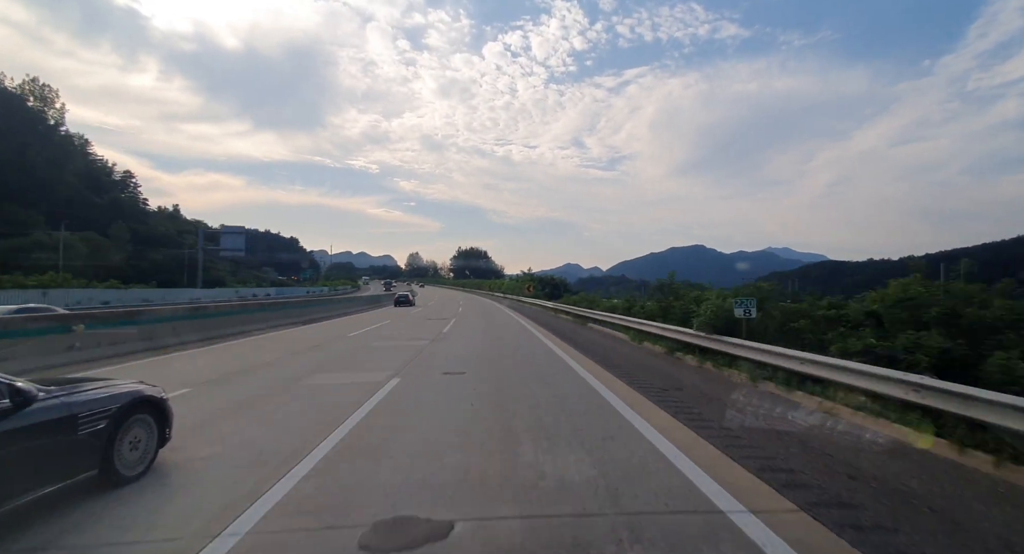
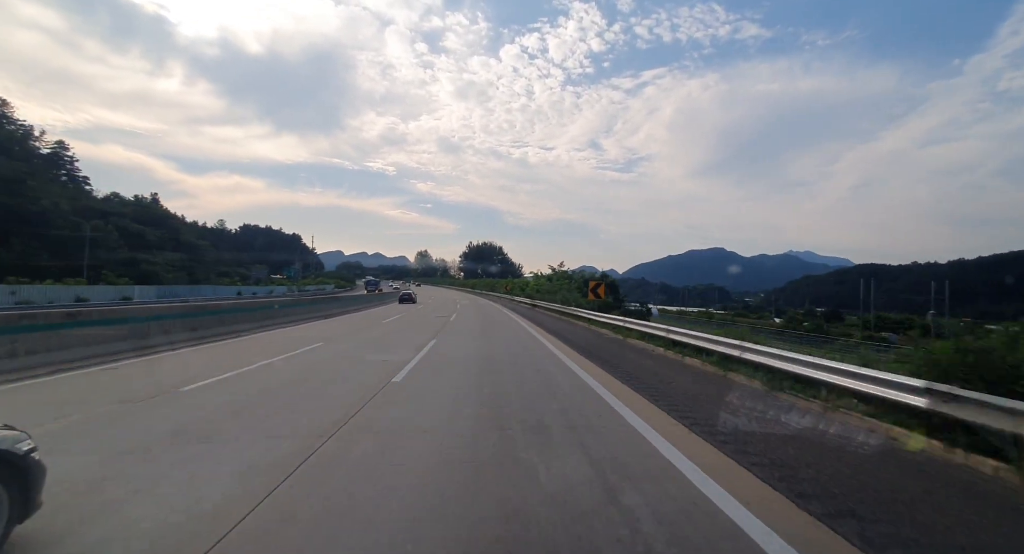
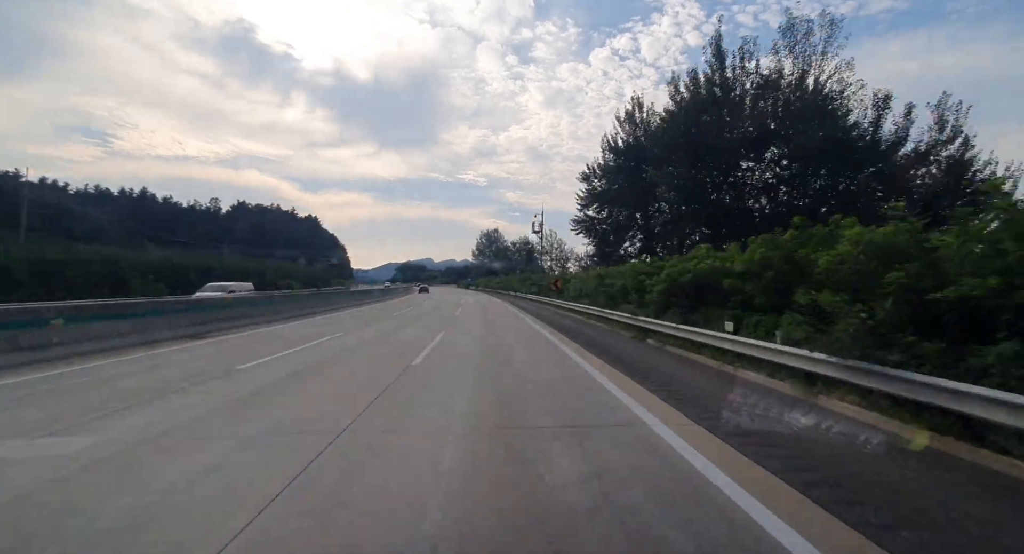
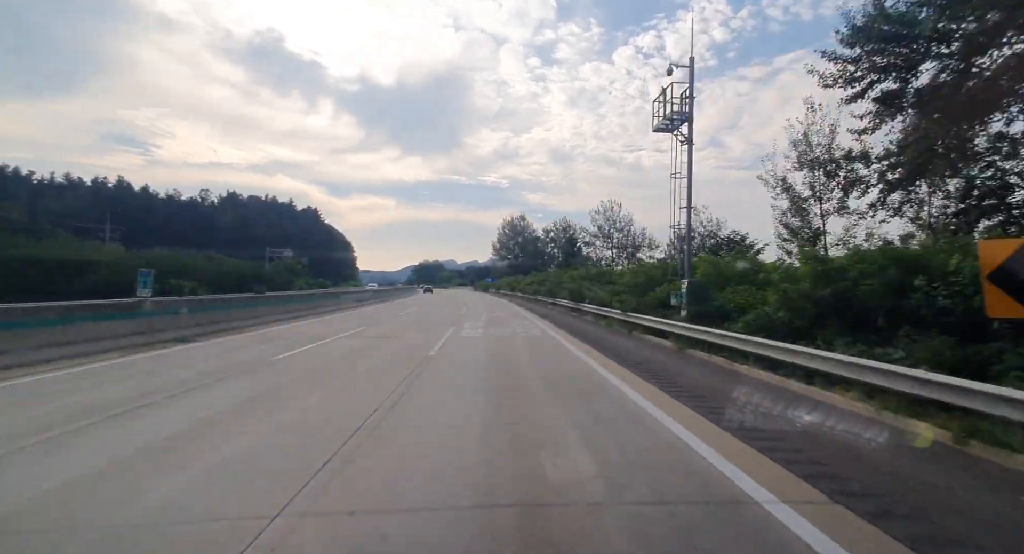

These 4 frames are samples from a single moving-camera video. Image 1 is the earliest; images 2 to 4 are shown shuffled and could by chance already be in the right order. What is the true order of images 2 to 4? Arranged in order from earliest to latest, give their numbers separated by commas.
2, 3, 4
